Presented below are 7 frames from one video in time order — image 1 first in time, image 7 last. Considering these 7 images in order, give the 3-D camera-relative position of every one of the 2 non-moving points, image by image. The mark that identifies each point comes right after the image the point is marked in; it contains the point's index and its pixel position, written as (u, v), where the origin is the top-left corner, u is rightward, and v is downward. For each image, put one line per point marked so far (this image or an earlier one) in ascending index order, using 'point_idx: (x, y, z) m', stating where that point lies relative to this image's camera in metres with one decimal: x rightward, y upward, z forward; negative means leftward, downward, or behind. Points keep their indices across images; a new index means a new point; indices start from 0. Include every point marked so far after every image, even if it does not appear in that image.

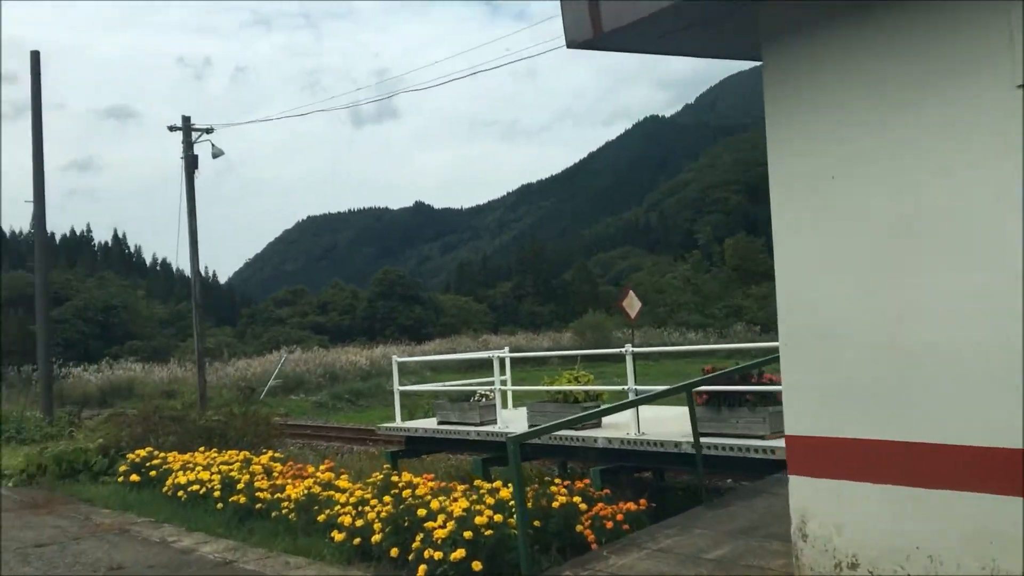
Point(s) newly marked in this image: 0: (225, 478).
0: (-2.2, -1.5, +6.7) m
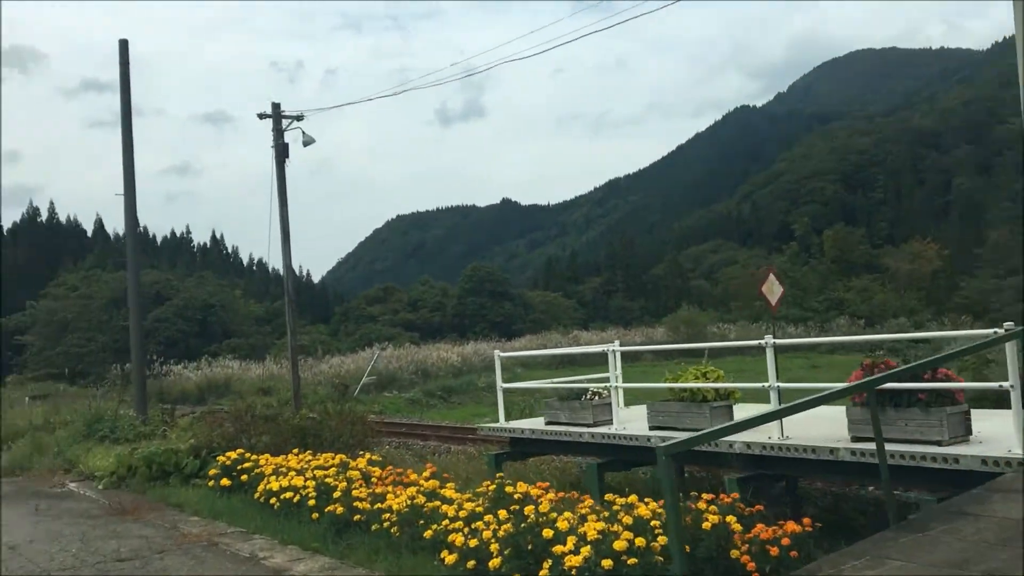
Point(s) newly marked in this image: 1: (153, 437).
0: (-1.3, -1.4, +6.0) m
1: (-4.3, -1.8, +10.3) m
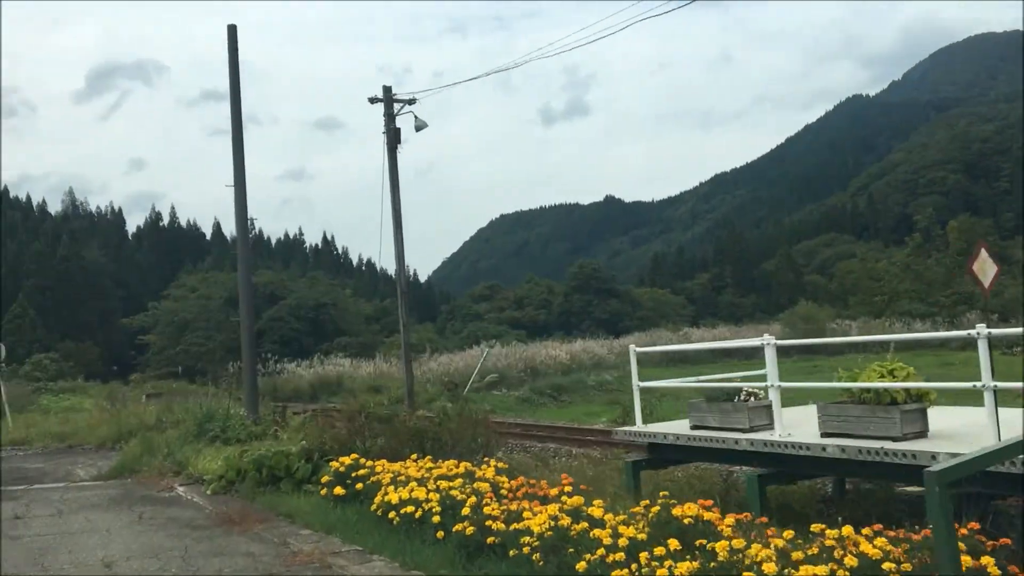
0: (-0.4, -1.3, +5.2) m
1: (-2.8, -1.7, +9.8) m
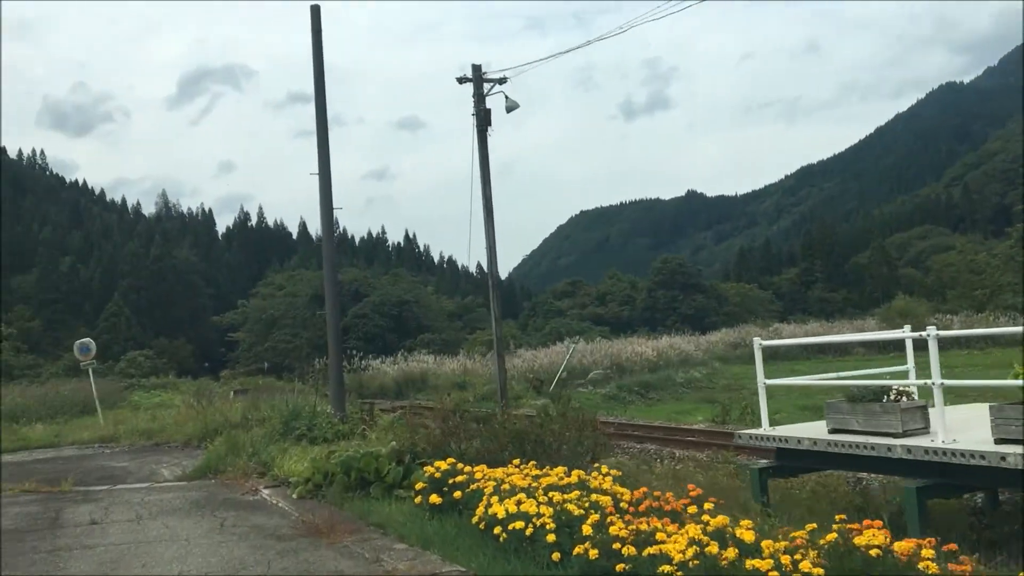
0: (+0.3, -1.2, +4.5) m
1: (-1.7, -1.6, +9.3) m
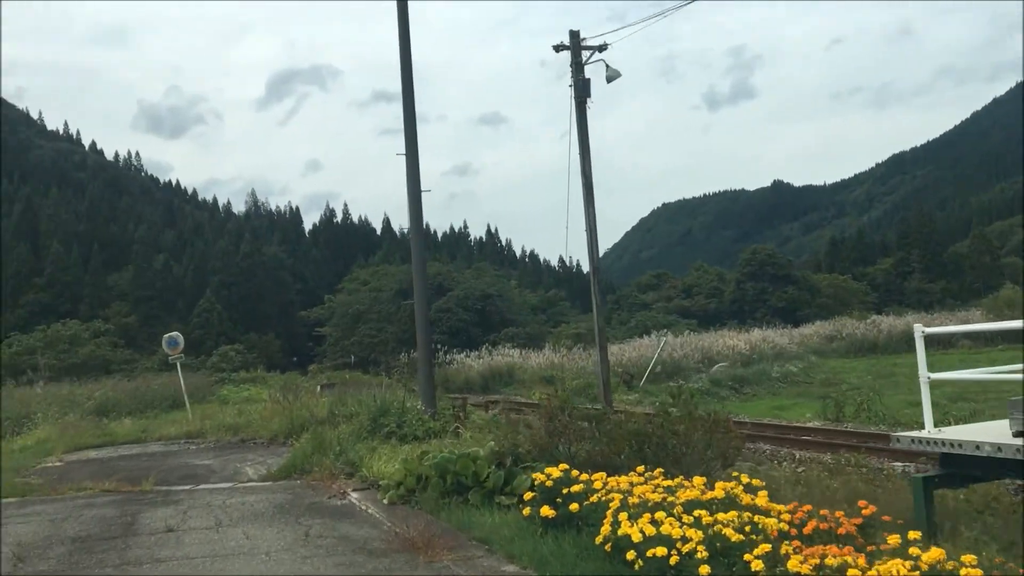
0: (+0.8, -1.1, +3.6) m
1: (-0.7, -1.5, +8.6) m
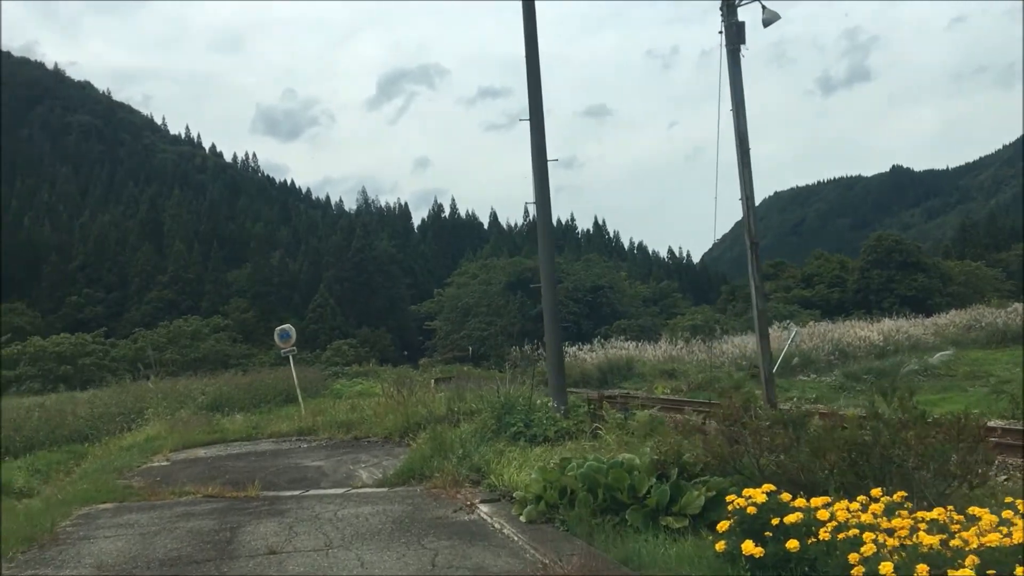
0: (+1.5, -0.9, +2.4) m
1: (+0.6, -1.3, +7.5) m
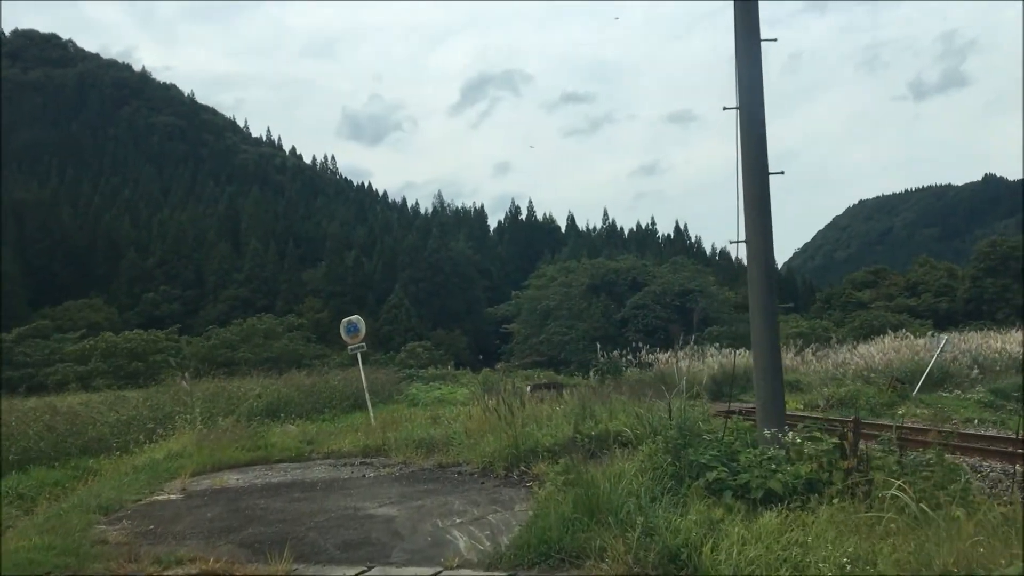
0: (+2.1, -0.6, -1.0) m
1: (+1.6, -1.0, +4.2) m
